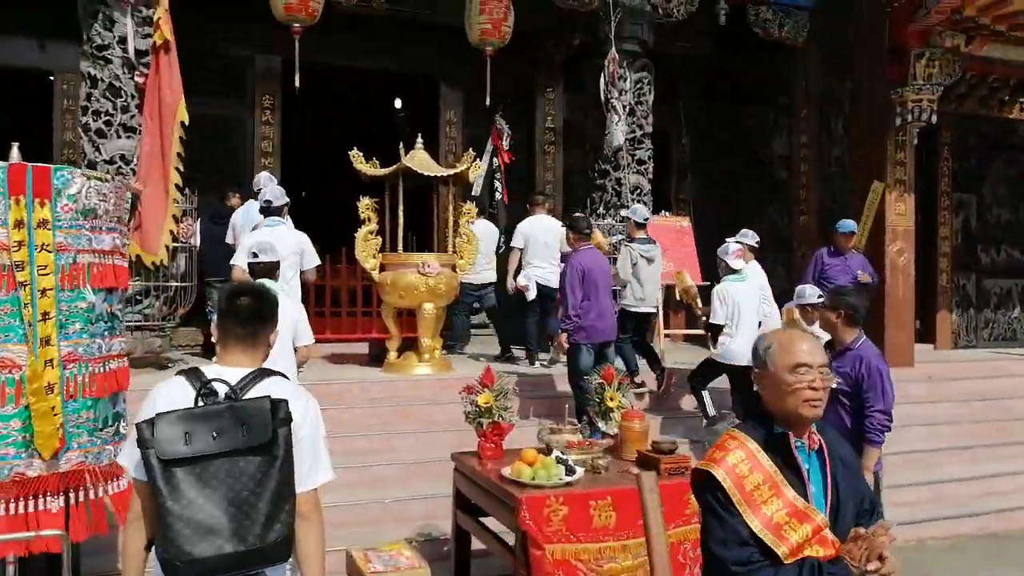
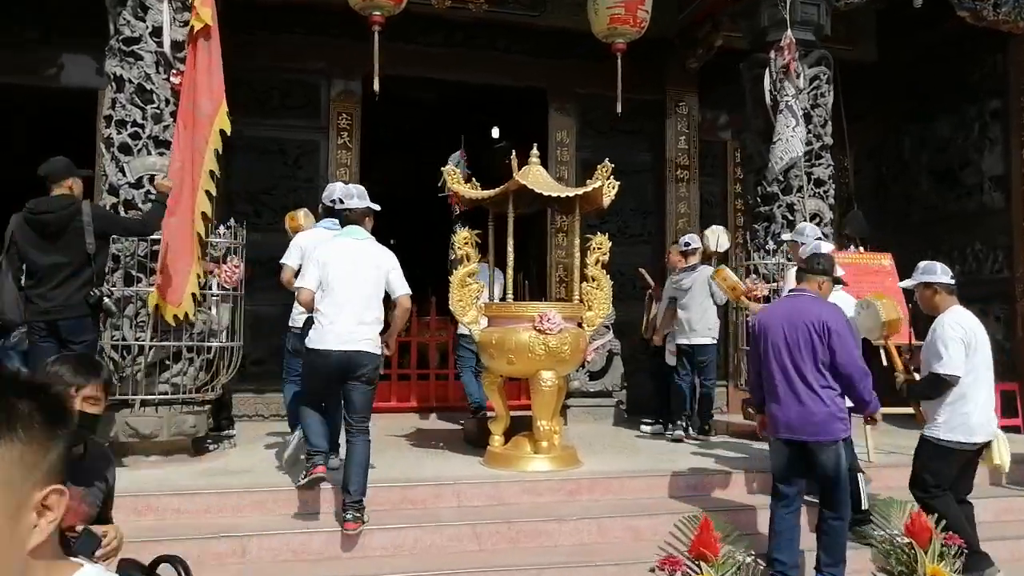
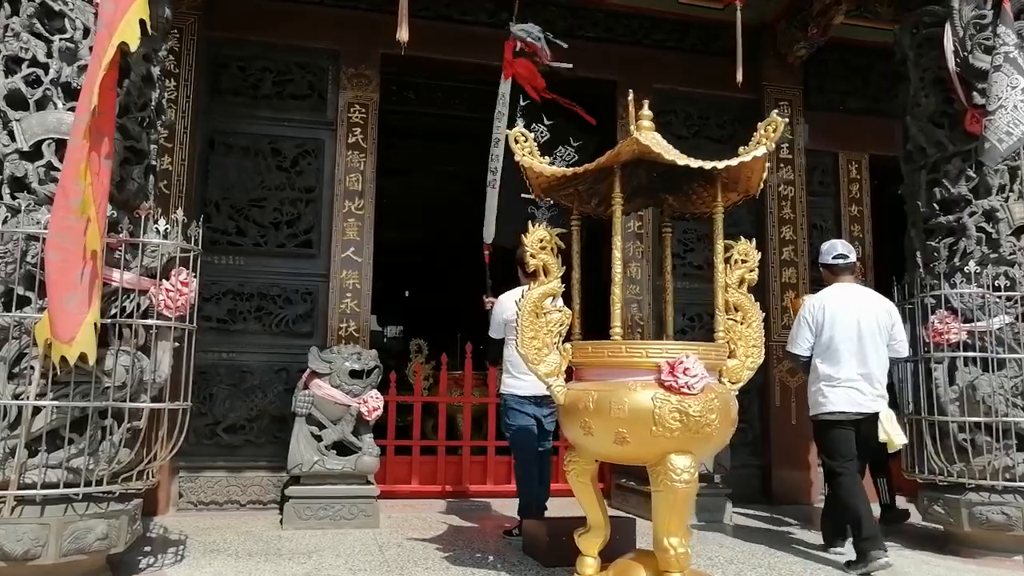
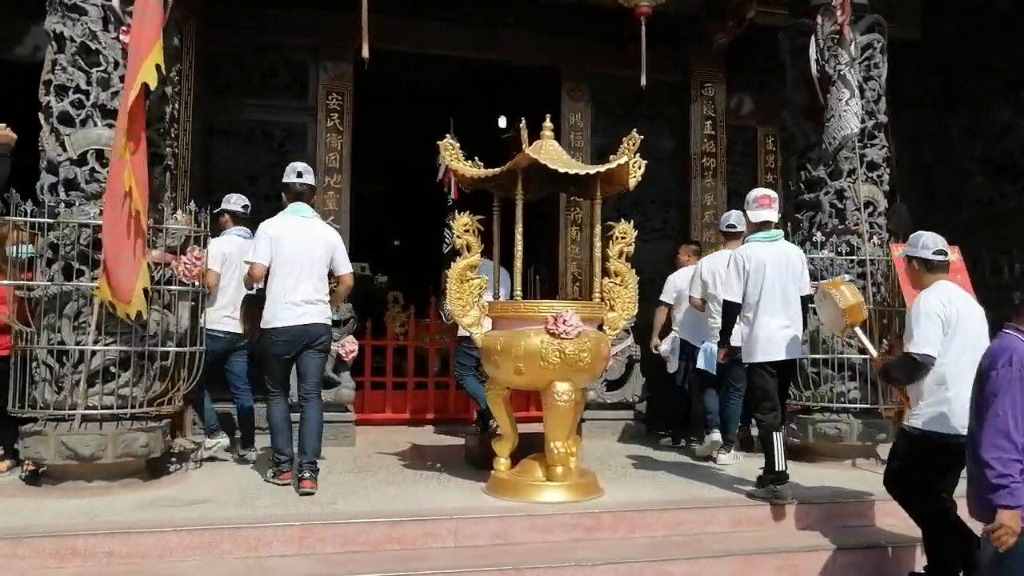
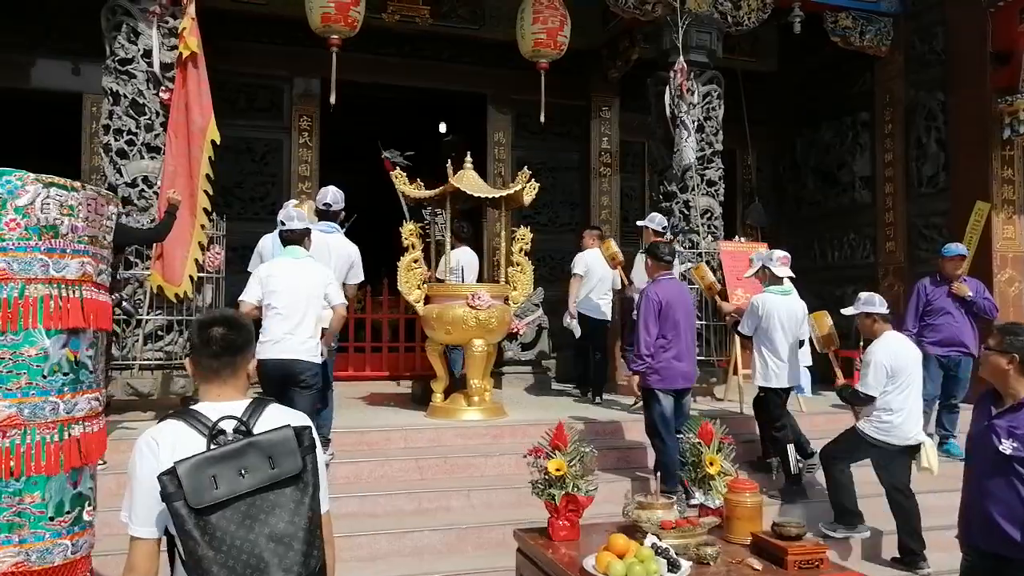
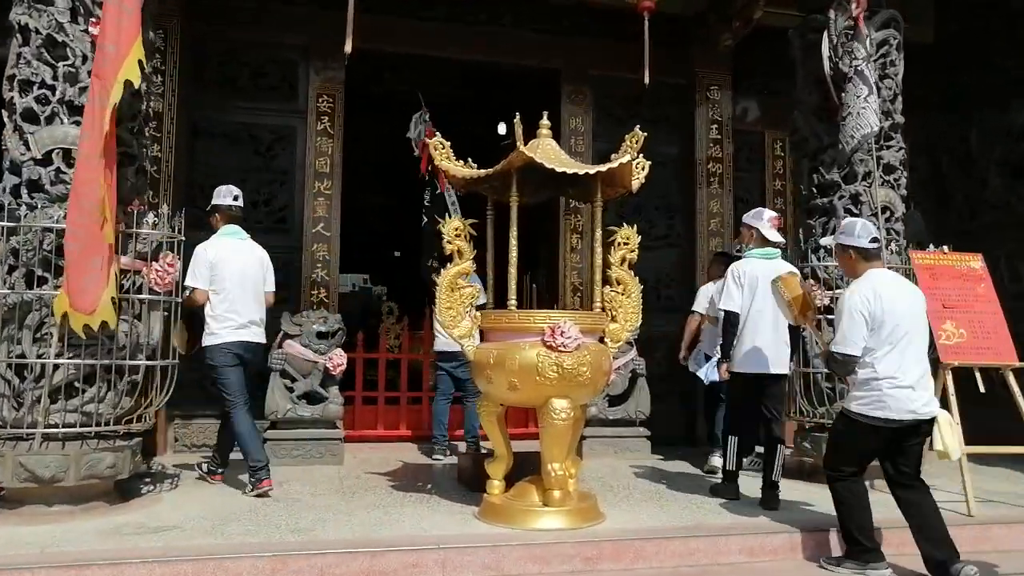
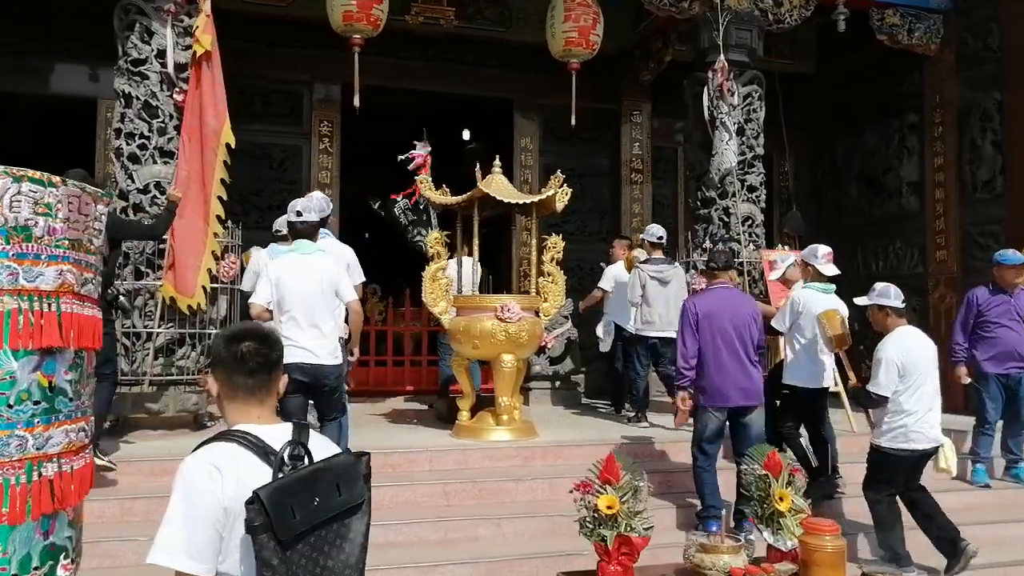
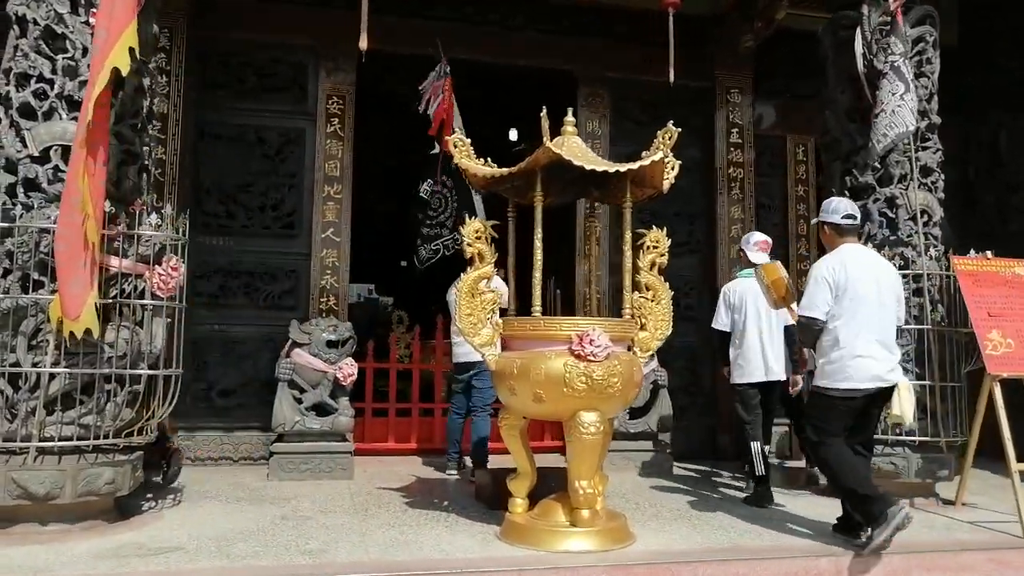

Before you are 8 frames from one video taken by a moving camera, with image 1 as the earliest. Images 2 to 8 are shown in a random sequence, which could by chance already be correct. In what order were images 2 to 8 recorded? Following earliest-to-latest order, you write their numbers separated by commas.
5, 7, 2, 4, 6, 8, 3
